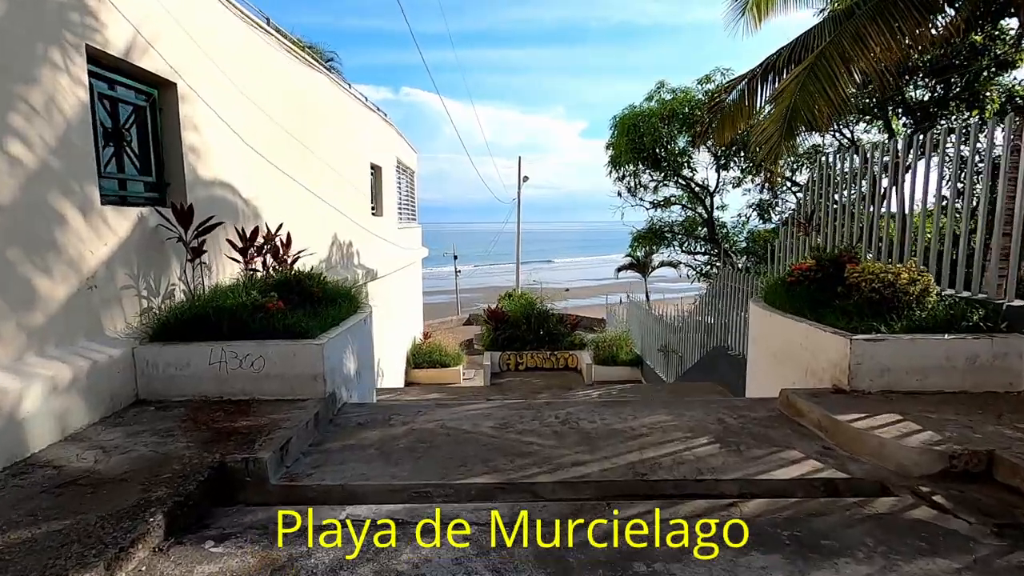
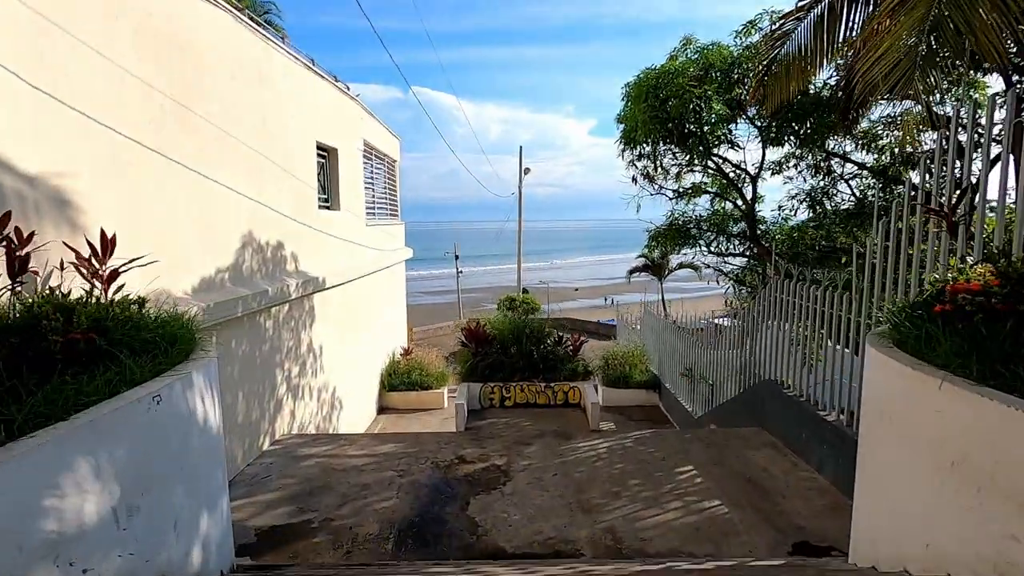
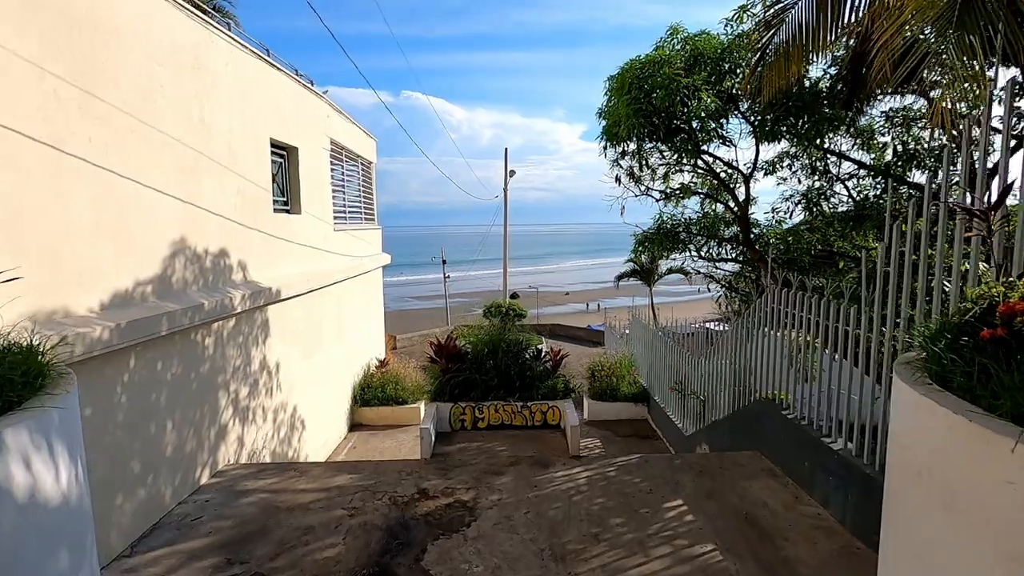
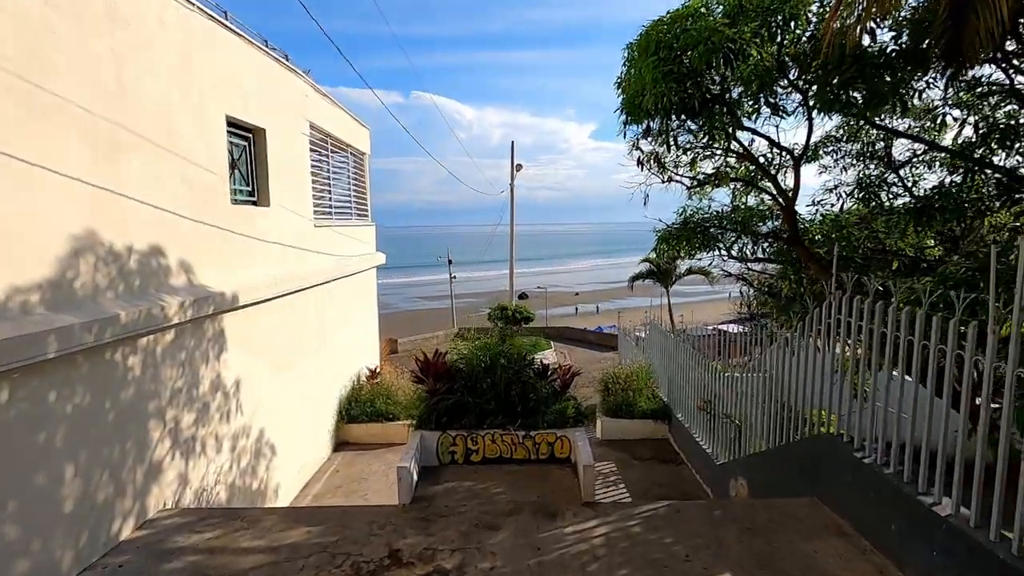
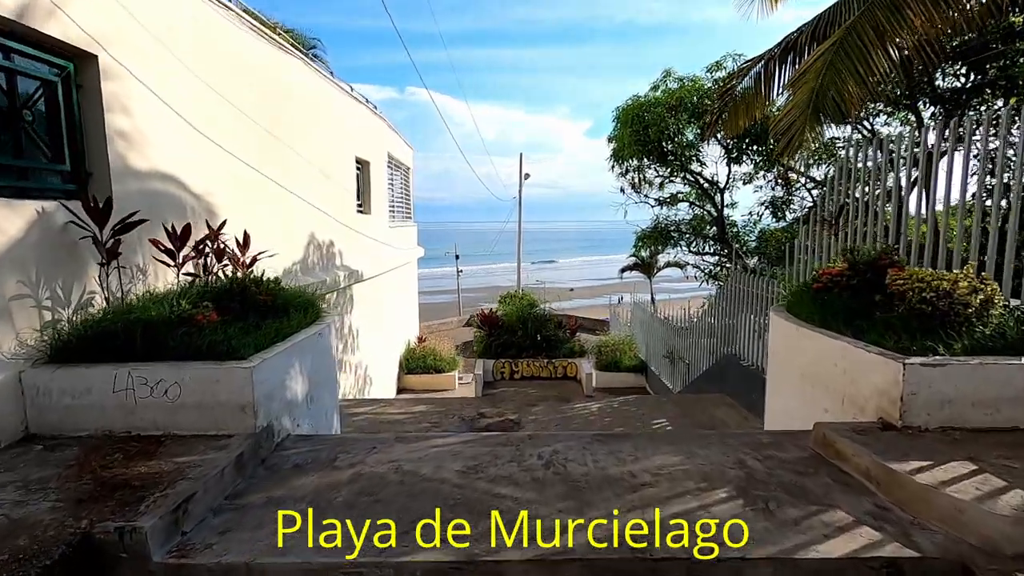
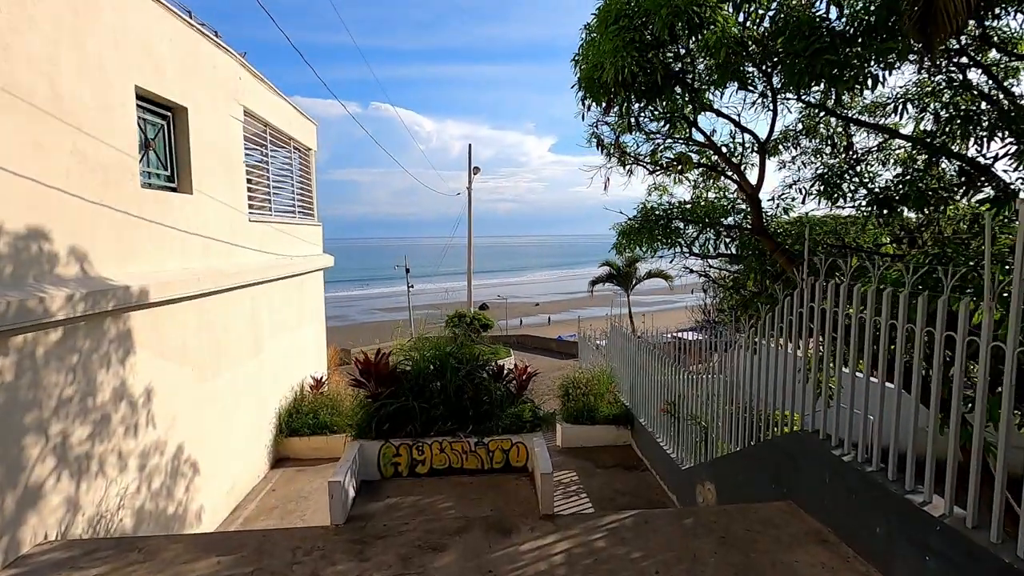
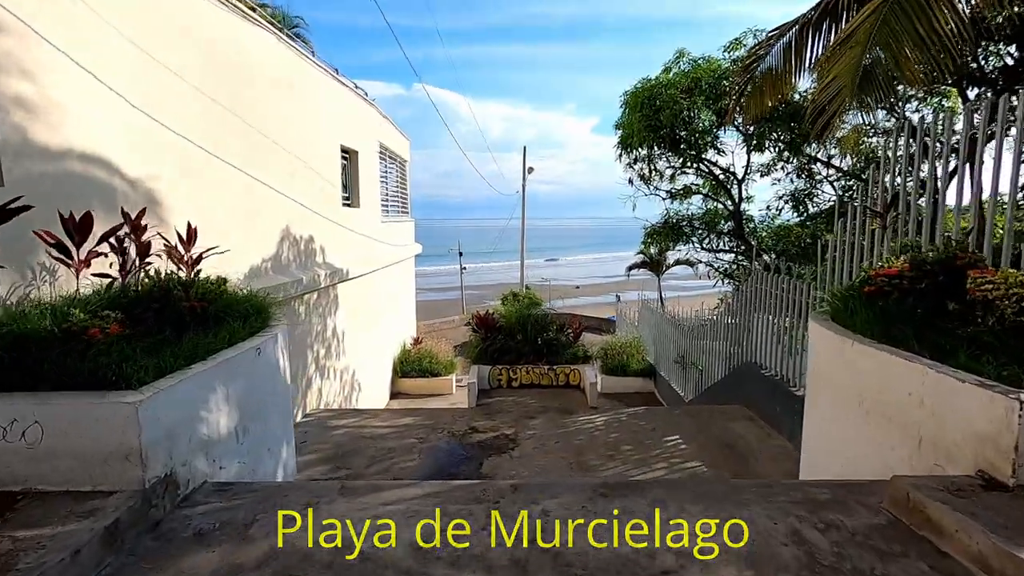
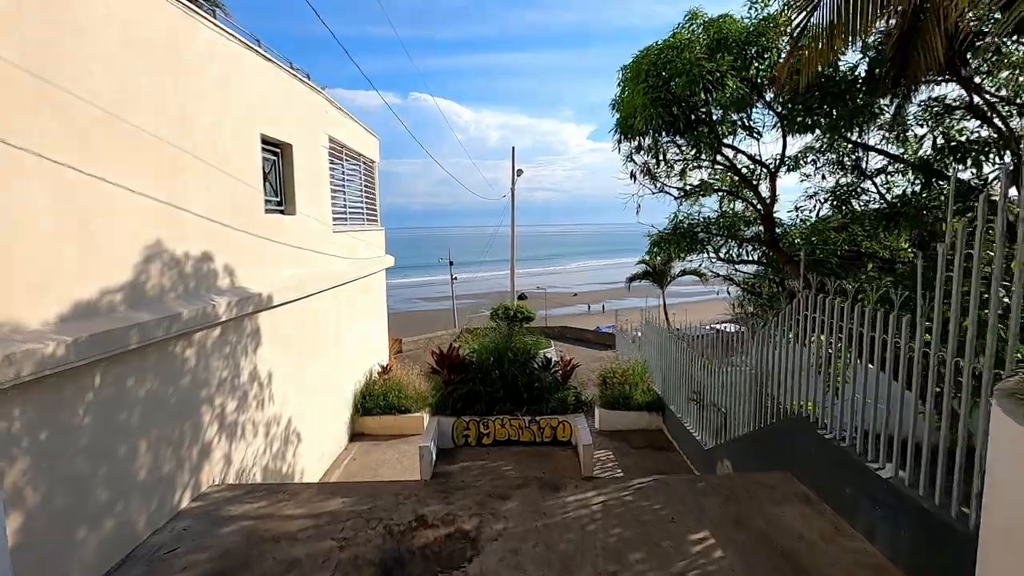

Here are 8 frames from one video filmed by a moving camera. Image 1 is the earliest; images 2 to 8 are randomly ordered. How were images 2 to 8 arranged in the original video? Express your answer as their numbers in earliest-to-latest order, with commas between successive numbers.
5, 7, 2, 3, 8, 4, 6
